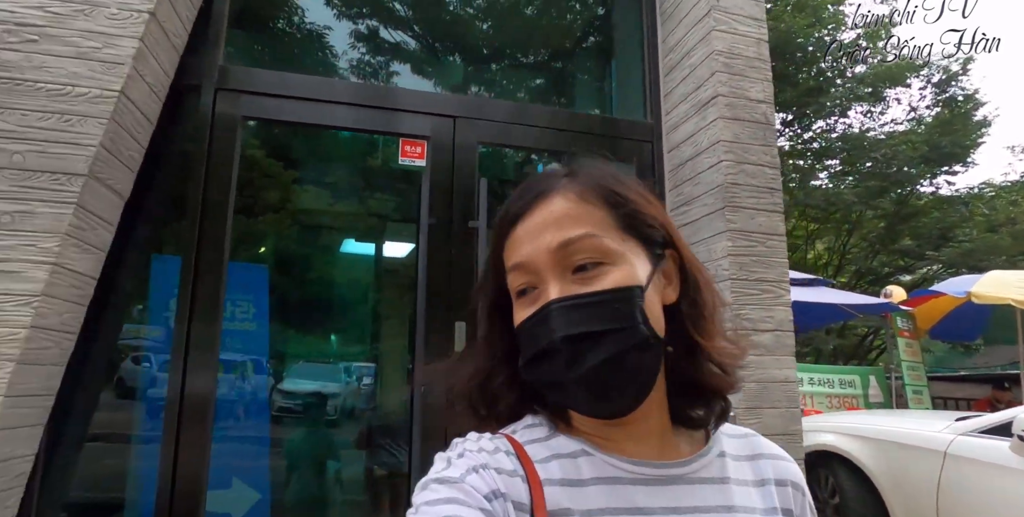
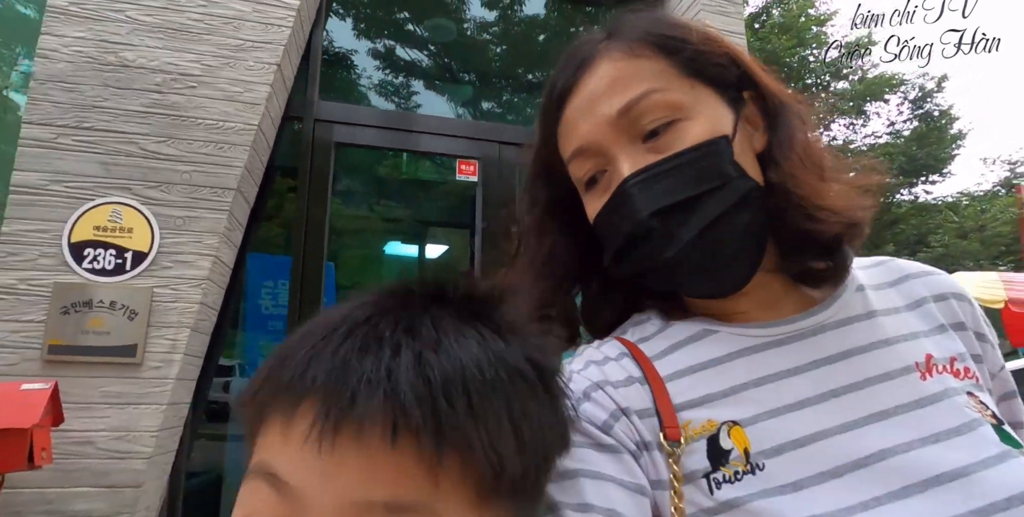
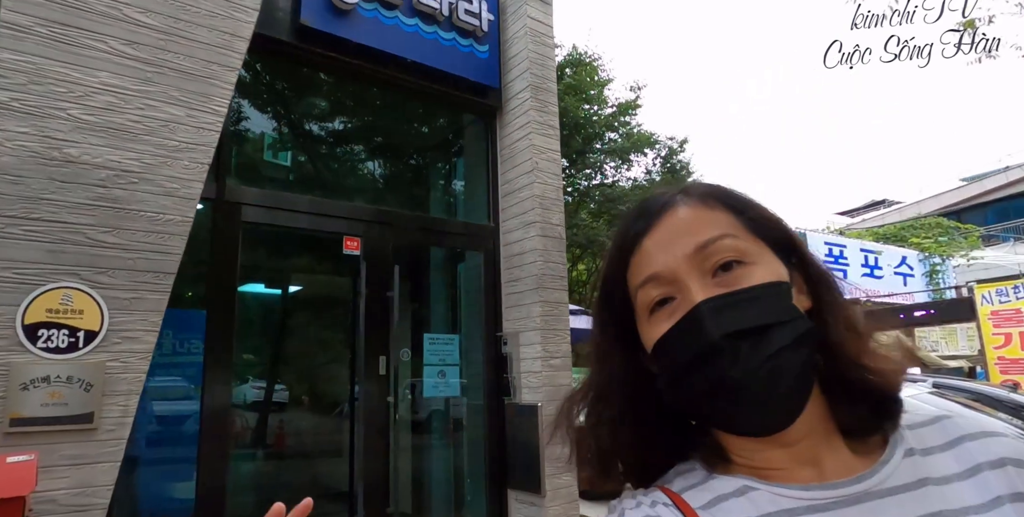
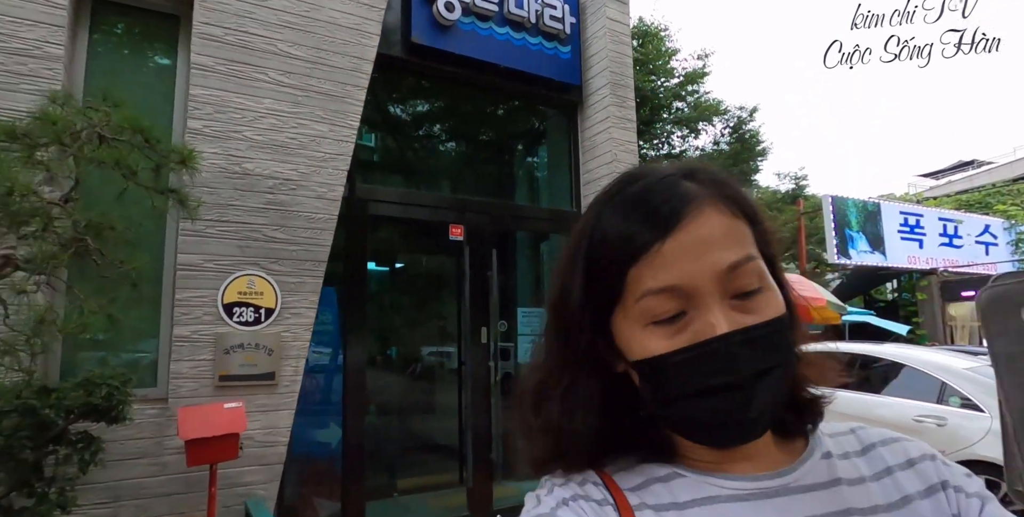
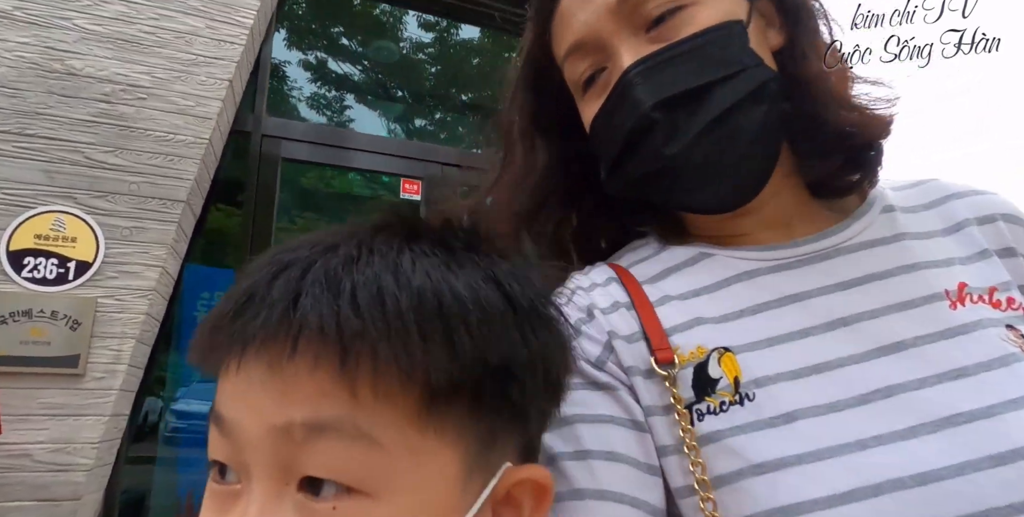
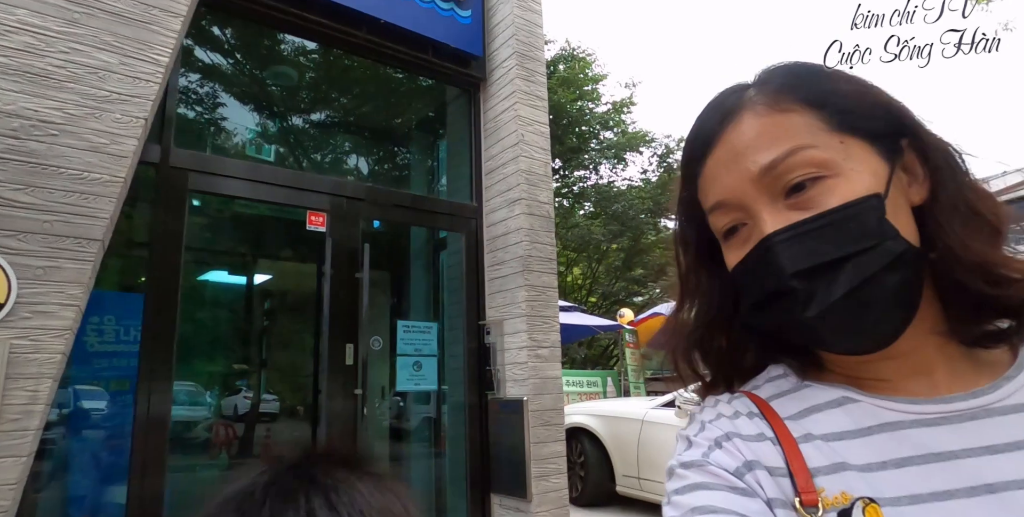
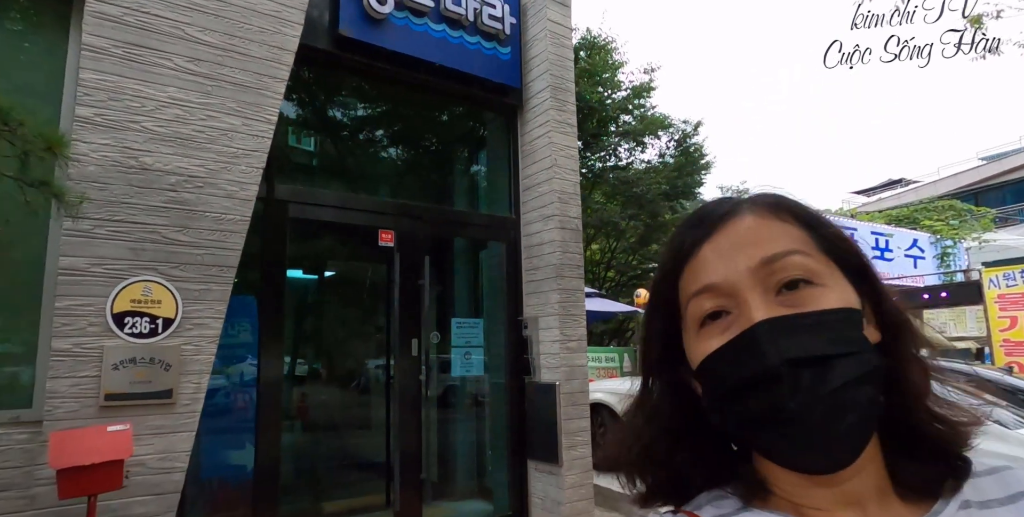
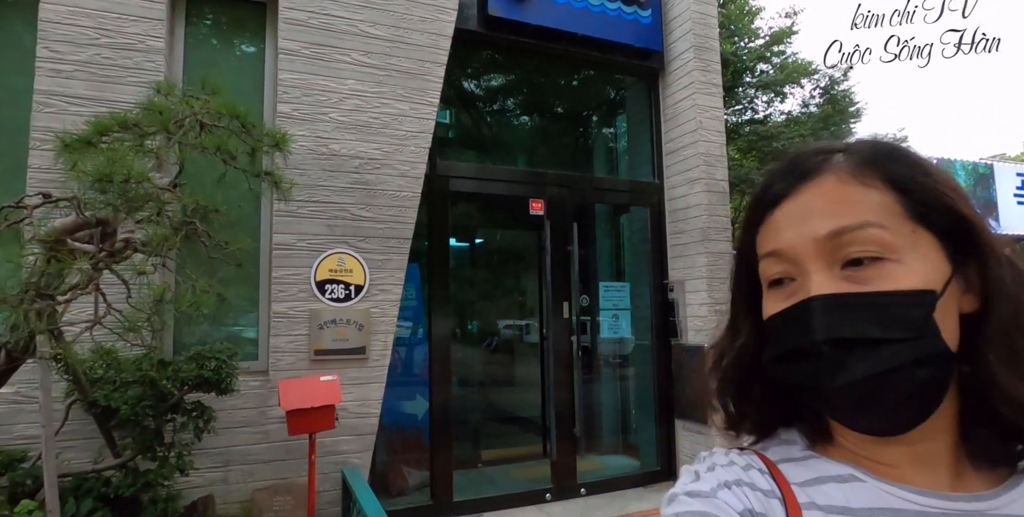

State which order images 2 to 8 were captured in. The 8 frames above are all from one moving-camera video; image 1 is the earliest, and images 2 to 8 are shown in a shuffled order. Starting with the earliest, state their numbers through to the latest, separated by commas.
2, 5, 6, 3, 7, 4, 8
